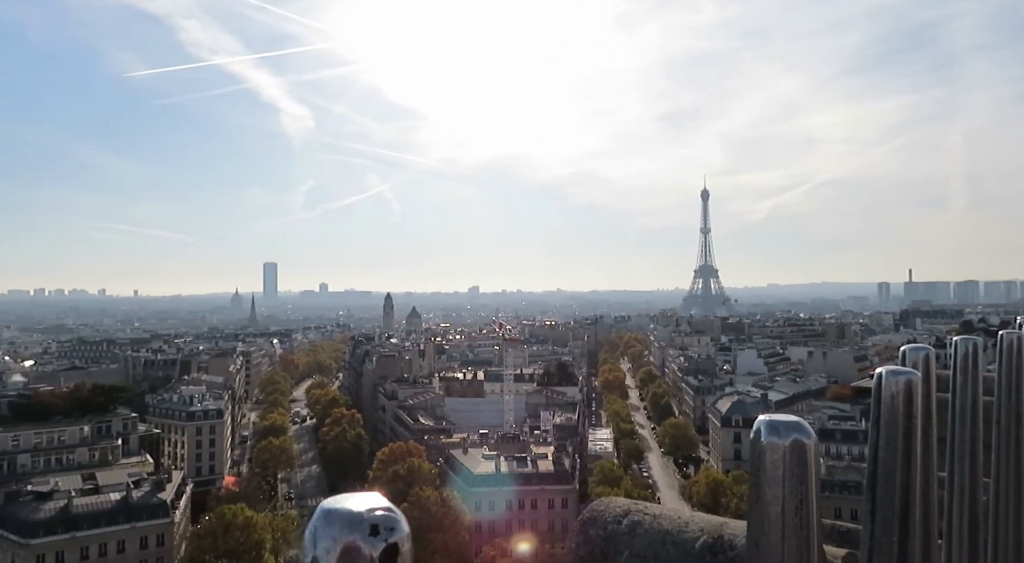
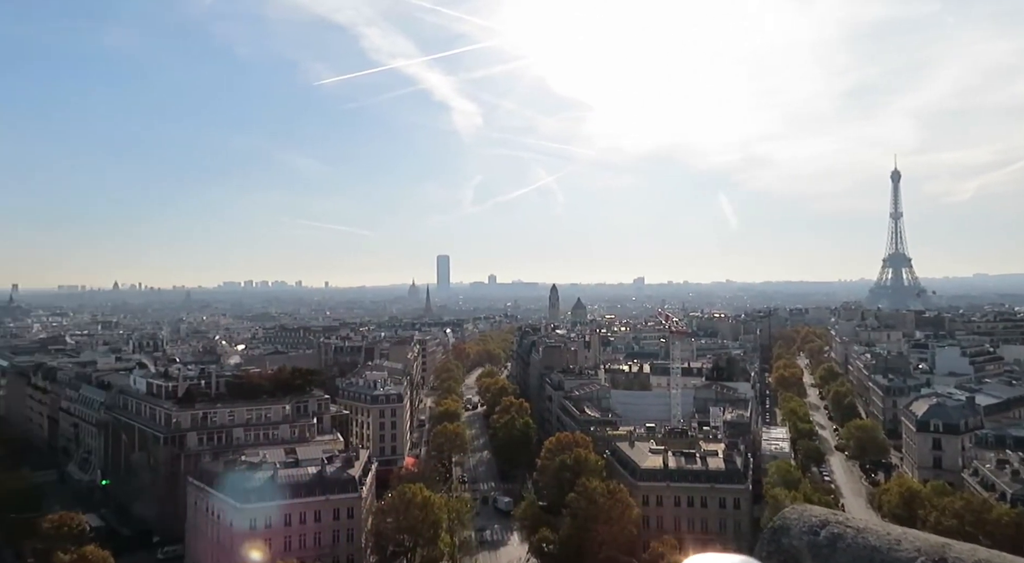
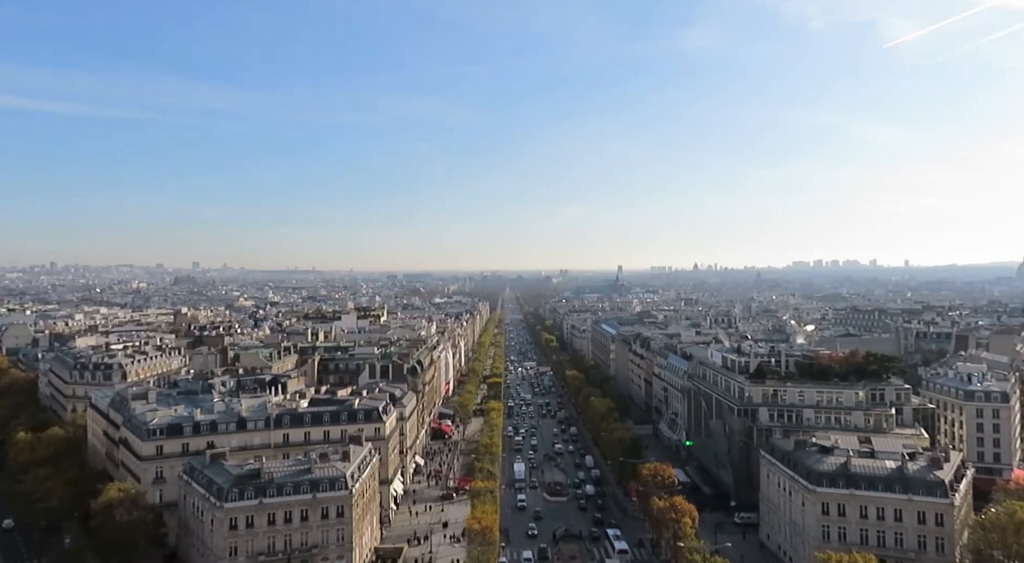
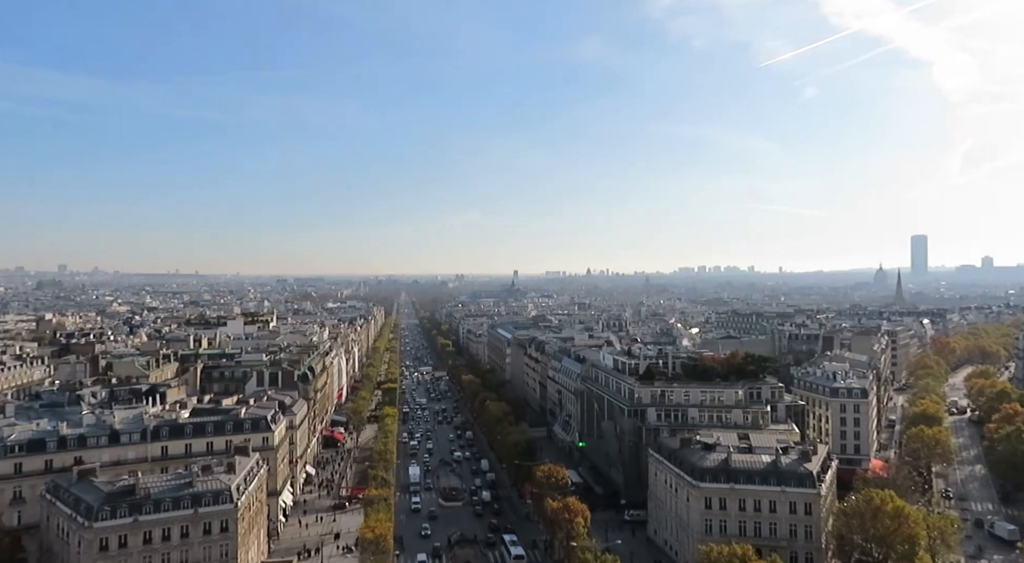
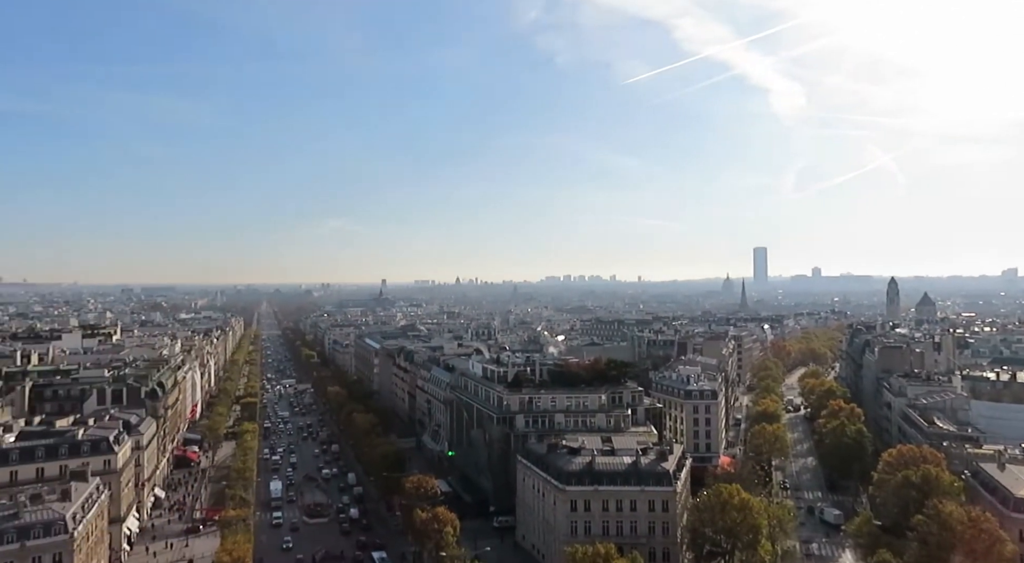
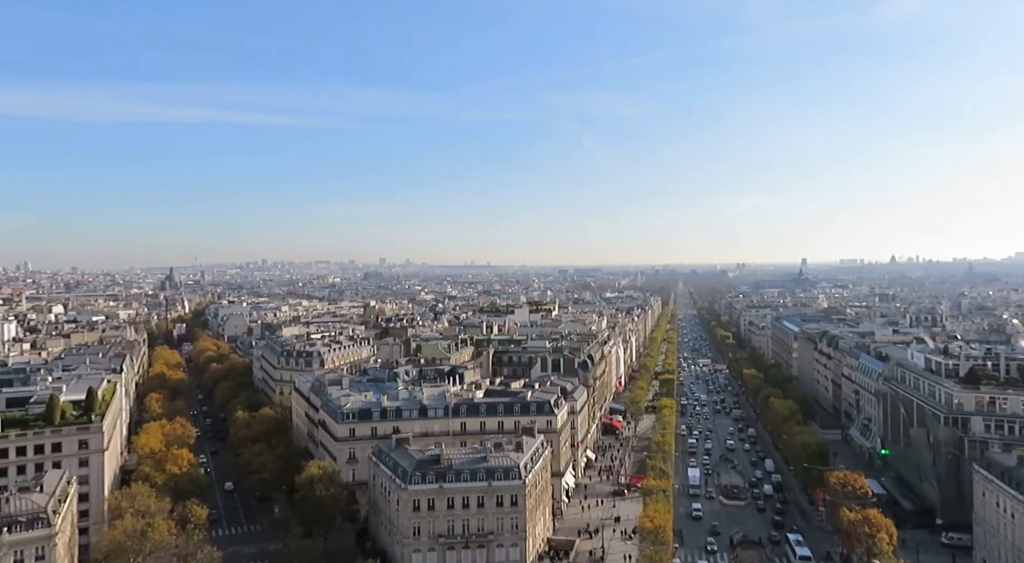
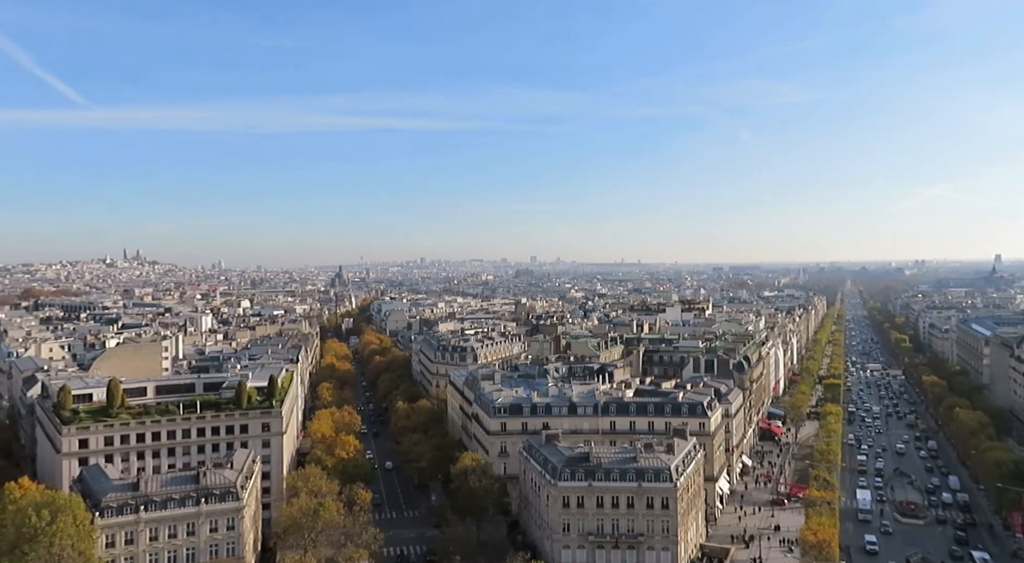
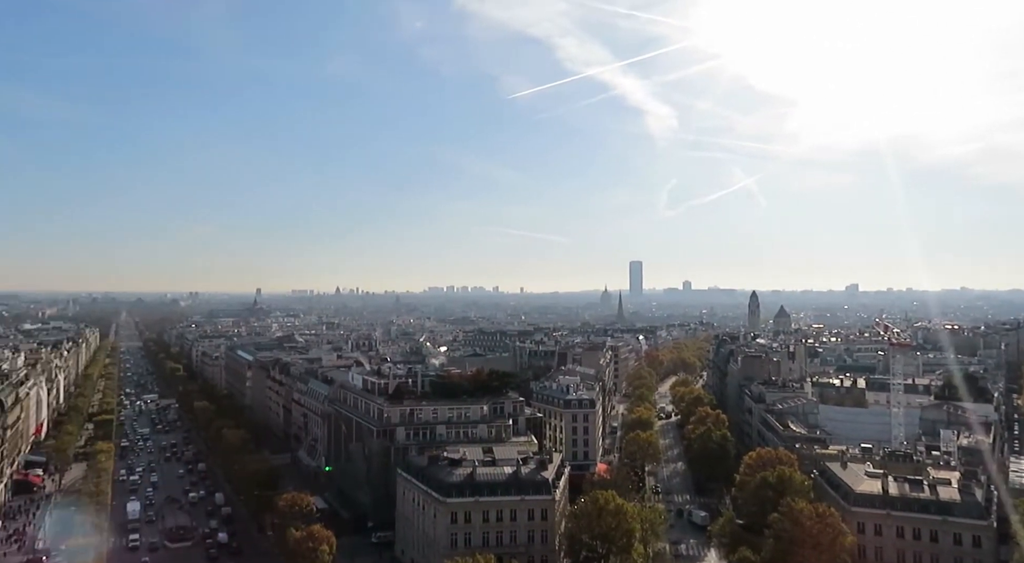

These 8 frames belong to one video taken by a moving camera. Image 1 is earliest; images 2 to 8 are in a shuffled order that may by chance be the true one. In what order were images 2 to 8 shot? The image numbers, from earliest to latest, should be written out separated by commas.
2, 8, 5, 4, 3, 6, 7
